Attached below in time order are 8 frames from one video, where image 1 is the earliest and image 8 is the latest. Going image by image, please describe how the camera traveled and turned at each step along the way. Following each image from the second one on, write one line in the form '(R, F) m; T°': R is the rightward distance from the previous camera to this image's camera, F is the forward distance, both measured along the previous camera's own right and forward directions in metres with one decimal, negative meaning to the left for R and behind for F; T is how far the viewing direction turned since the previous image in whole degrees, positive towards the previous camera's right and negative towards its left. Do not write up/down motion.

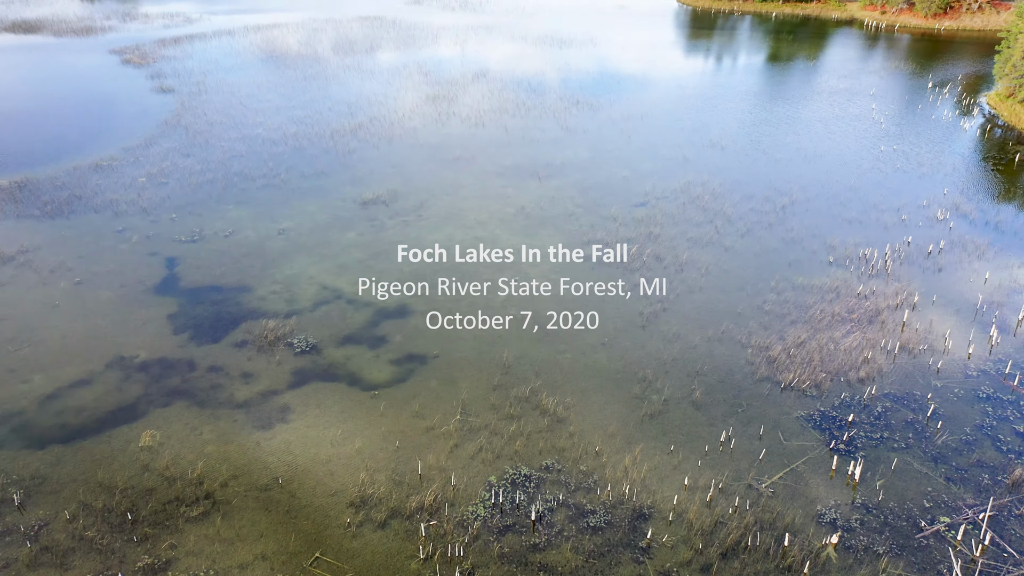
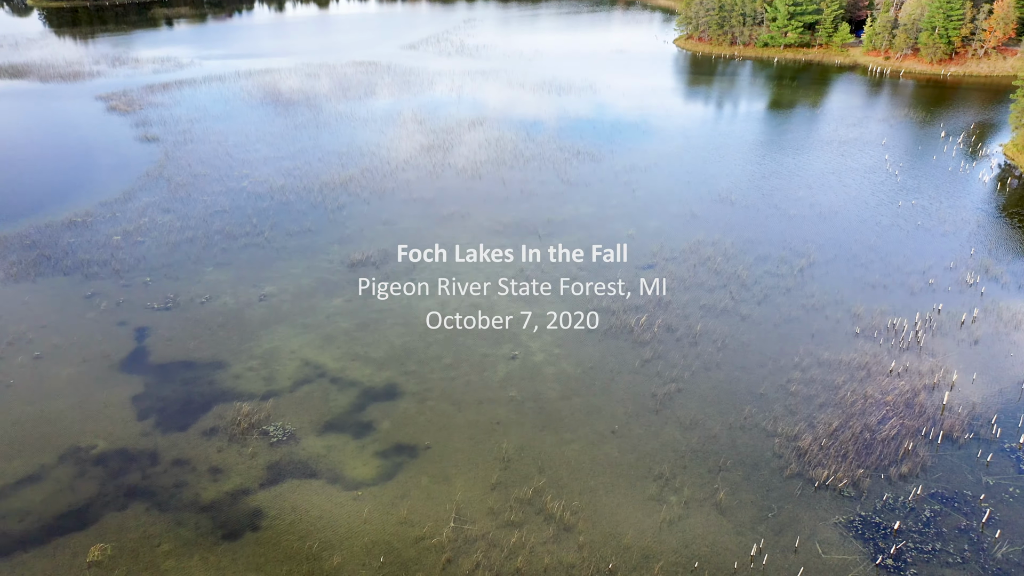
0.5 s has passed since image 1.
(-0.1, +1.6) m; 0°
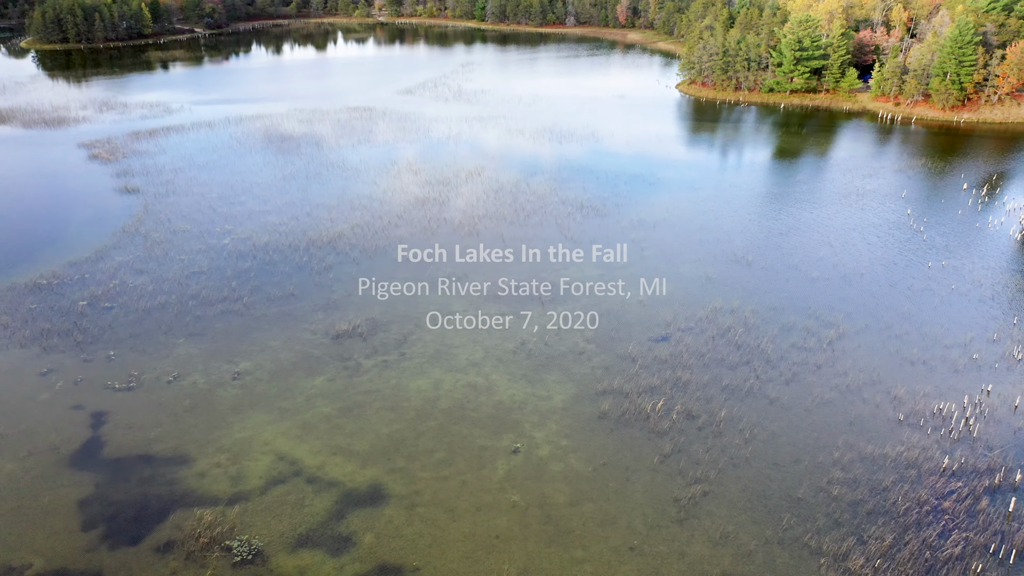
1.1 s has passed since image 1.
(-0.1, +1.9) m; 0°
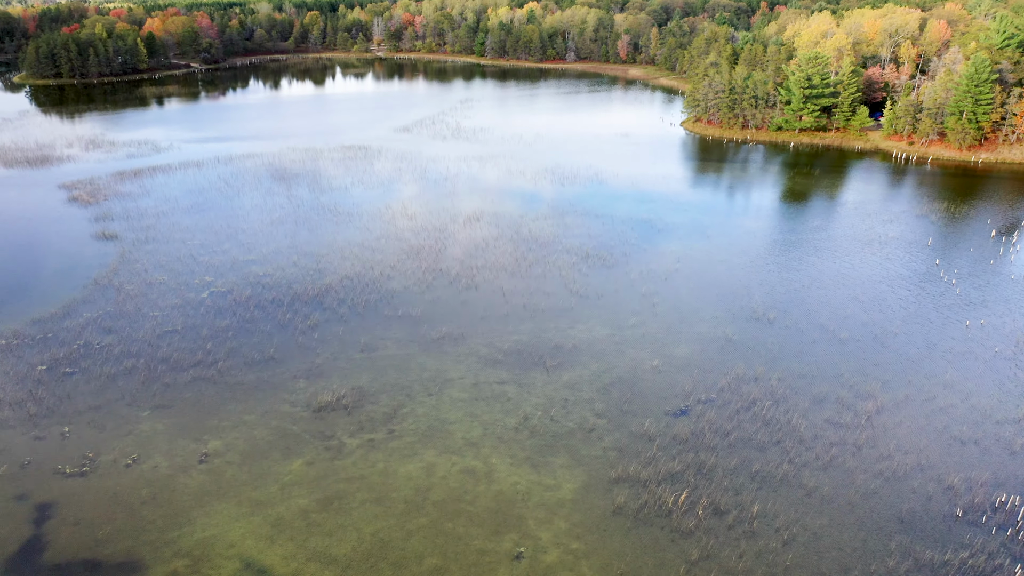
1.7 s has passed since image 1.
(-0.1, +2.0) m; 0°
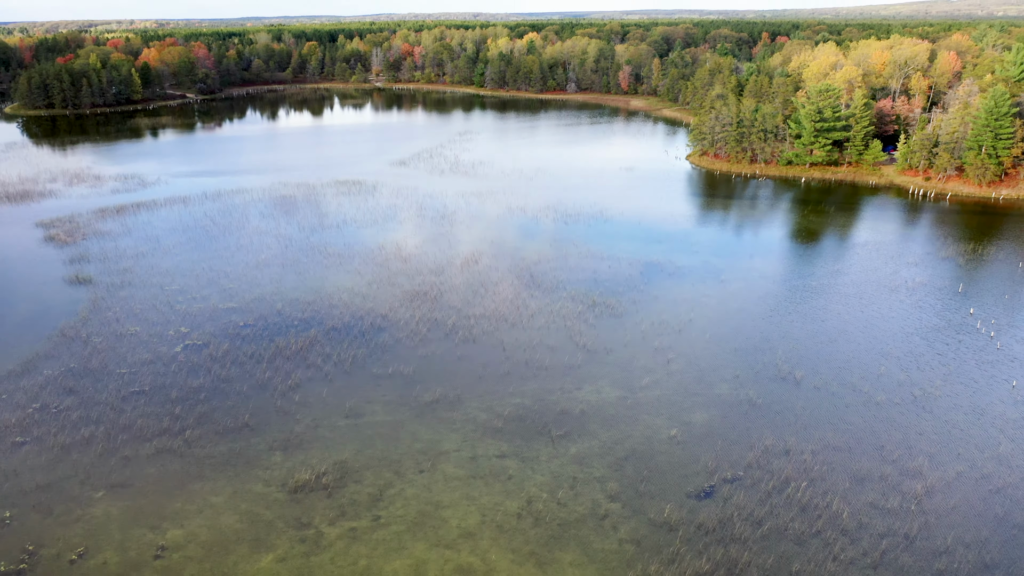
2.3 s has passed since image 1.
(0.0, +2.0) m; 0°
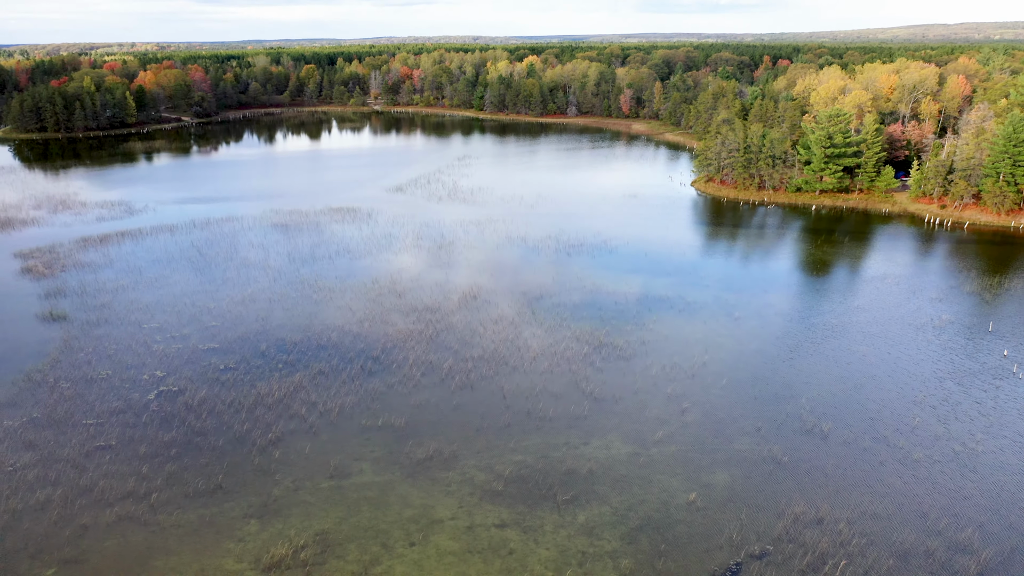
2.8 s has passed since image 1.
(0.0, +1.7) m; 0°
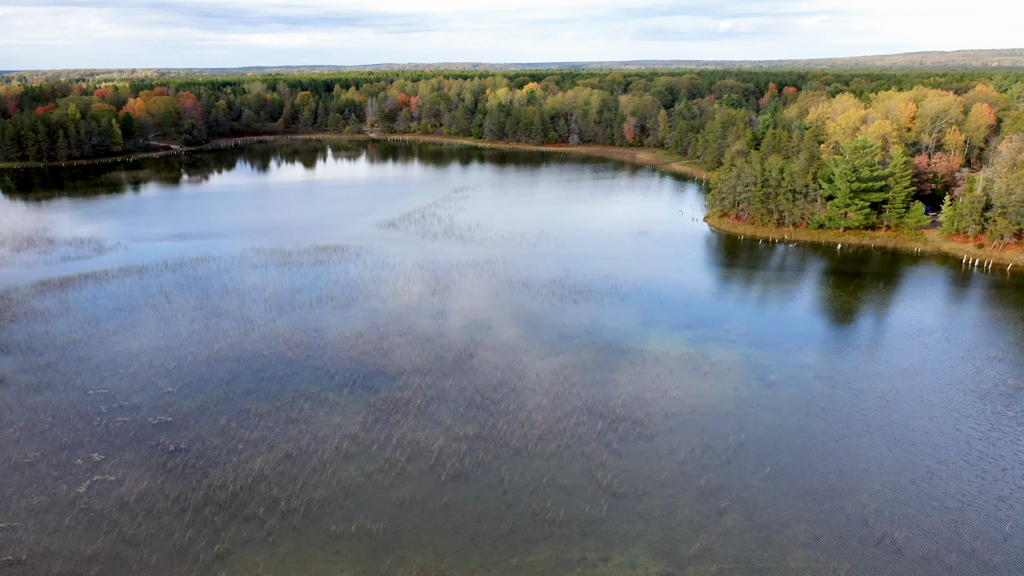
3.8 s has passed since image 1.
(-0.1, +3.4) m; 0°
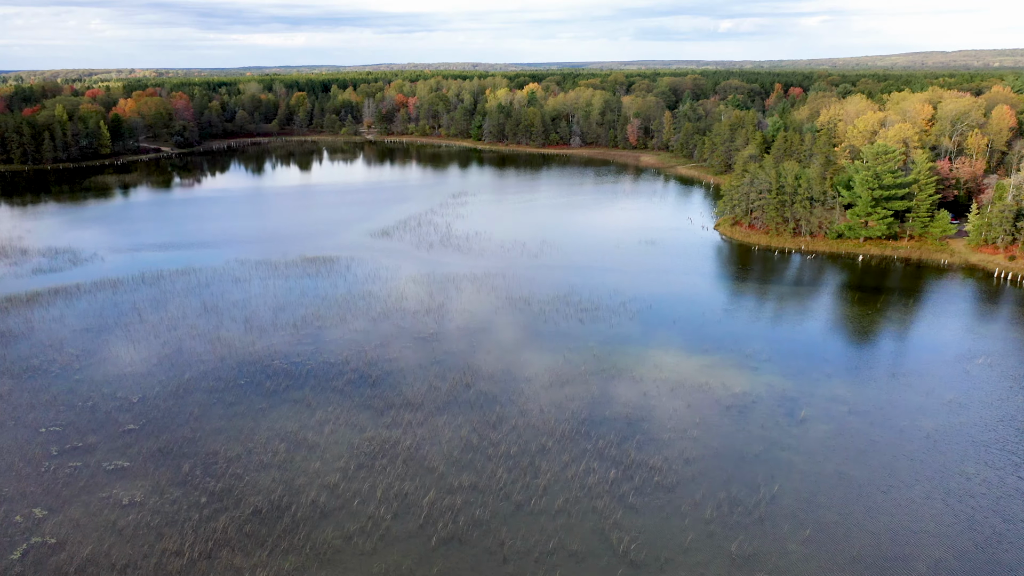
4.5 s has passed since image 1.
(0.0, +2.4) m; 0°
